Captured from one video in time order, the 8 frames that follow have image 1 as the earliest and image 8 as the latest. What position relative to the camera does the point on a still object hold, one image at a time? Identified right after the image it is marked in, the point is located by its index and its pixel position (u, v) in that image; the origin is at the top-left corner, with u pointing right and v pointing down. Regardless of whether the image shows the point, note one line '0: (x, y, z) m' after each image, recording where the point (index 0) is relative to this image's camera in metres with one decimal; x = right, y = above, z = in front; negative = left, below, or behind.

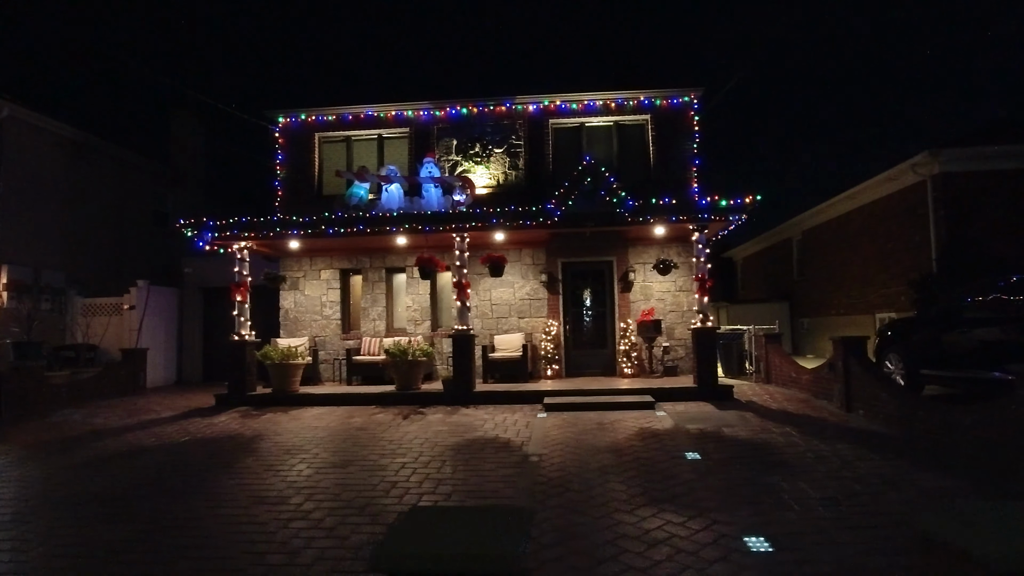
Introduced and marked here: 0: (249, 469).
0: (-3.1, -2.3, +7.2) m
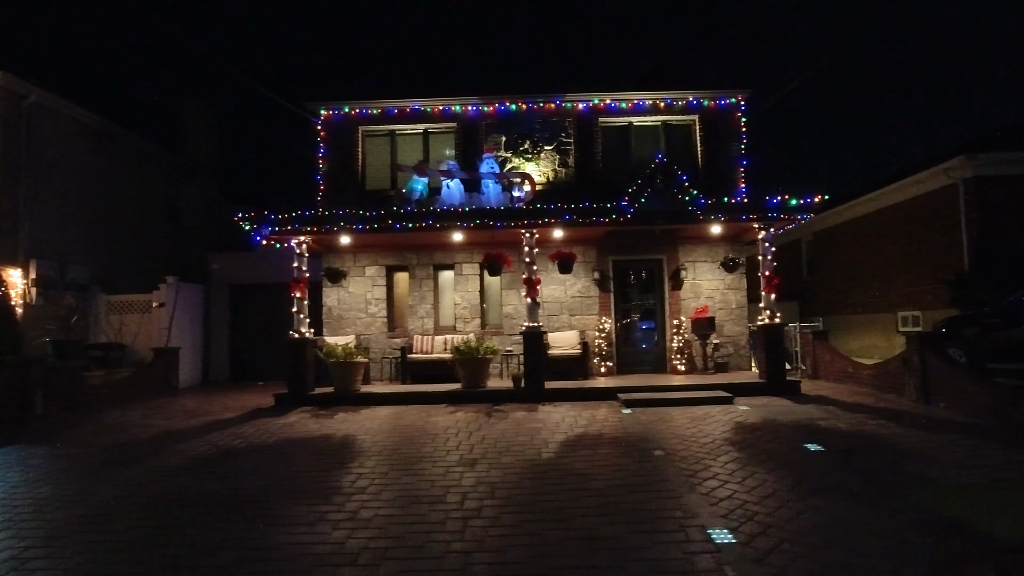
0: (-1.6, -2.2, +7.0) m
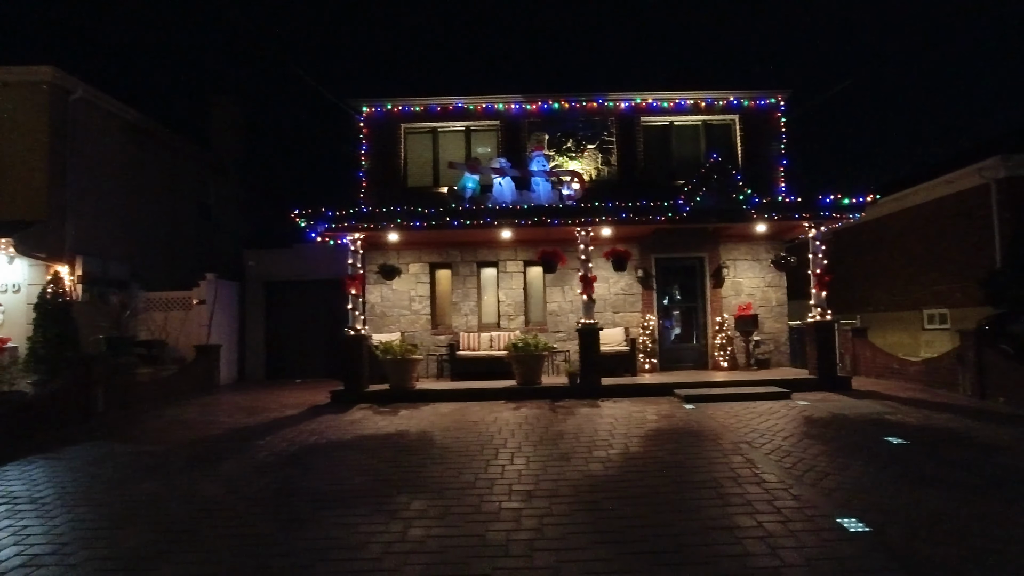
0: (-0.5, -2.2, +7.0) m
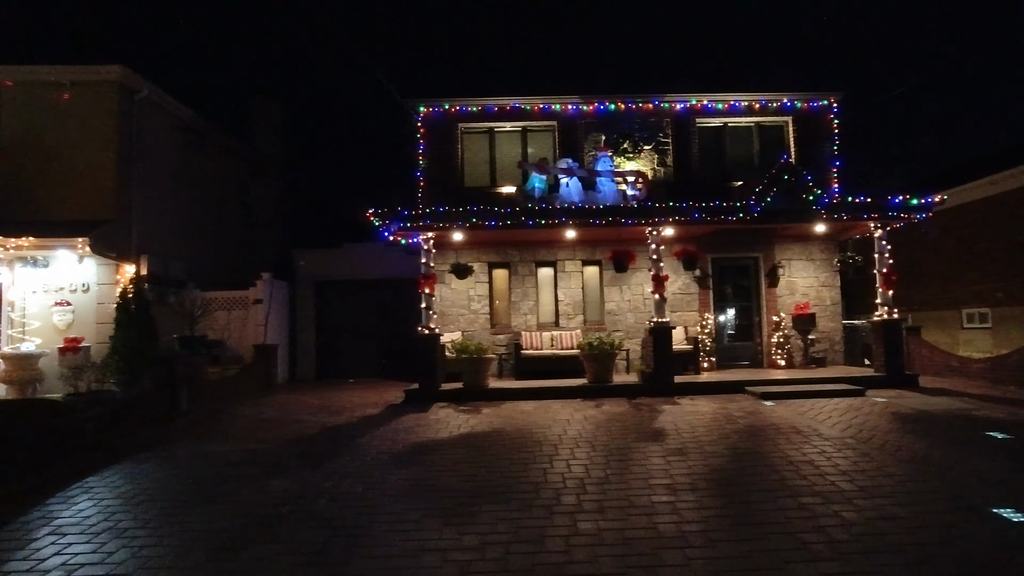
0: (+1.0, -2.1, +7.1) m
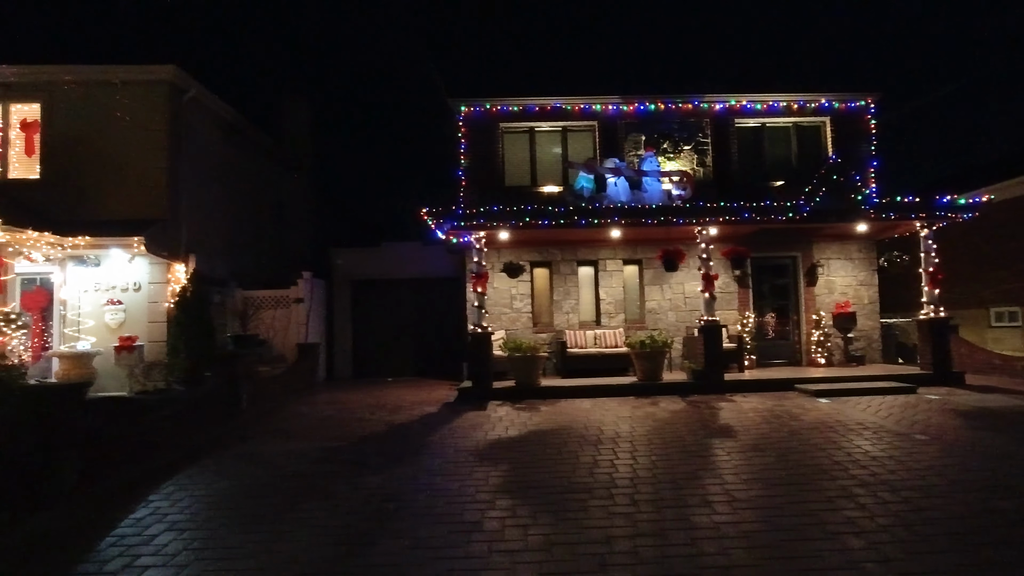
0: (+2.0, -2.1, +7.2) m
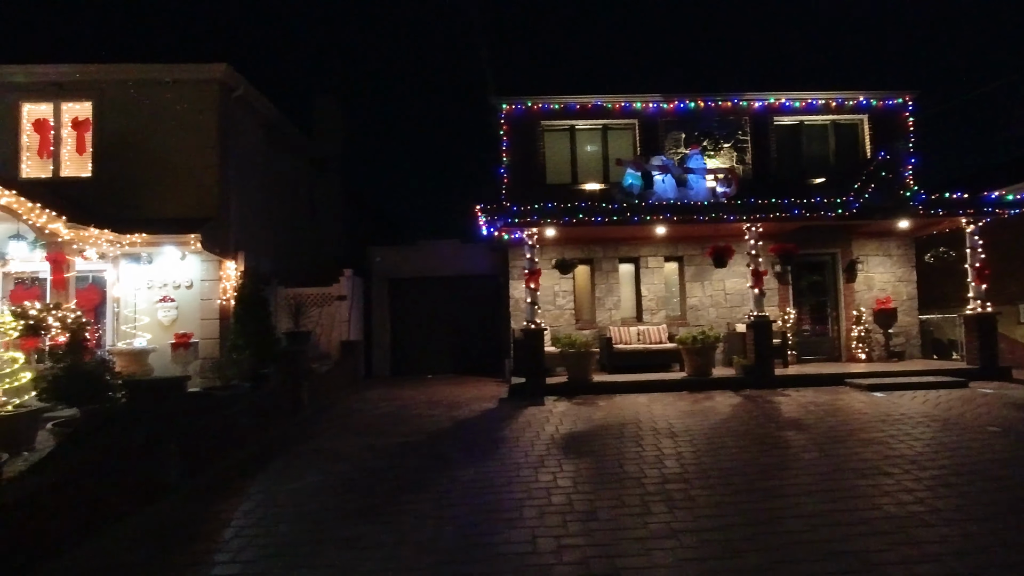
0: (+3.0, -2.0, +7.3) m
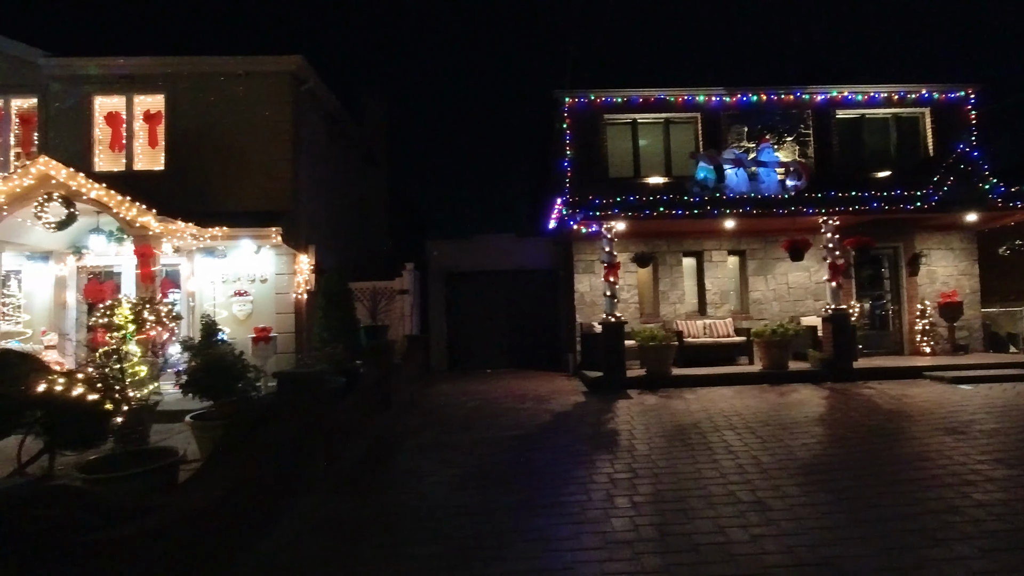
0: (+4.5, -1.9, +7.3) m
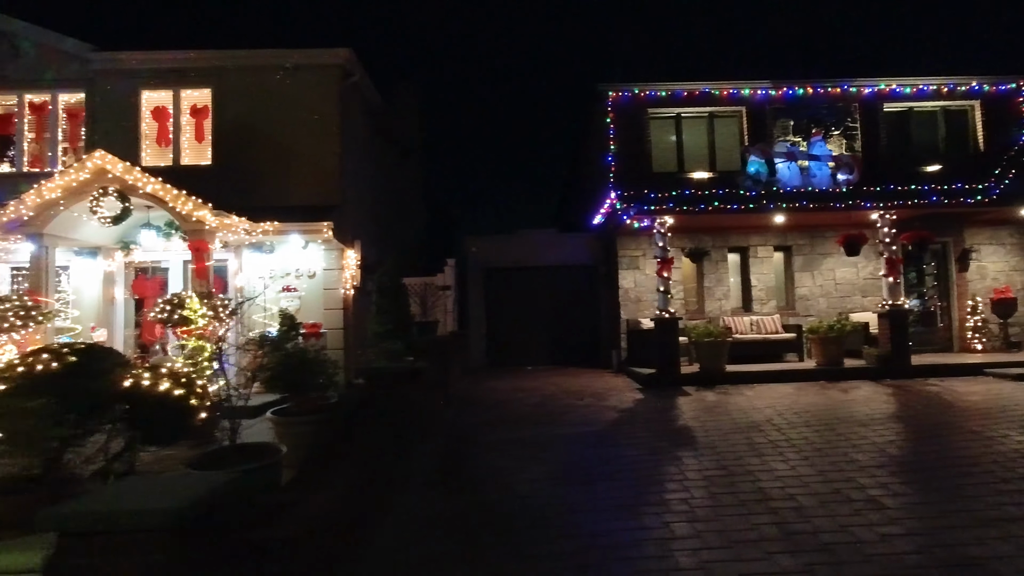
0: (+5.5, -1.8, +7.1) m
